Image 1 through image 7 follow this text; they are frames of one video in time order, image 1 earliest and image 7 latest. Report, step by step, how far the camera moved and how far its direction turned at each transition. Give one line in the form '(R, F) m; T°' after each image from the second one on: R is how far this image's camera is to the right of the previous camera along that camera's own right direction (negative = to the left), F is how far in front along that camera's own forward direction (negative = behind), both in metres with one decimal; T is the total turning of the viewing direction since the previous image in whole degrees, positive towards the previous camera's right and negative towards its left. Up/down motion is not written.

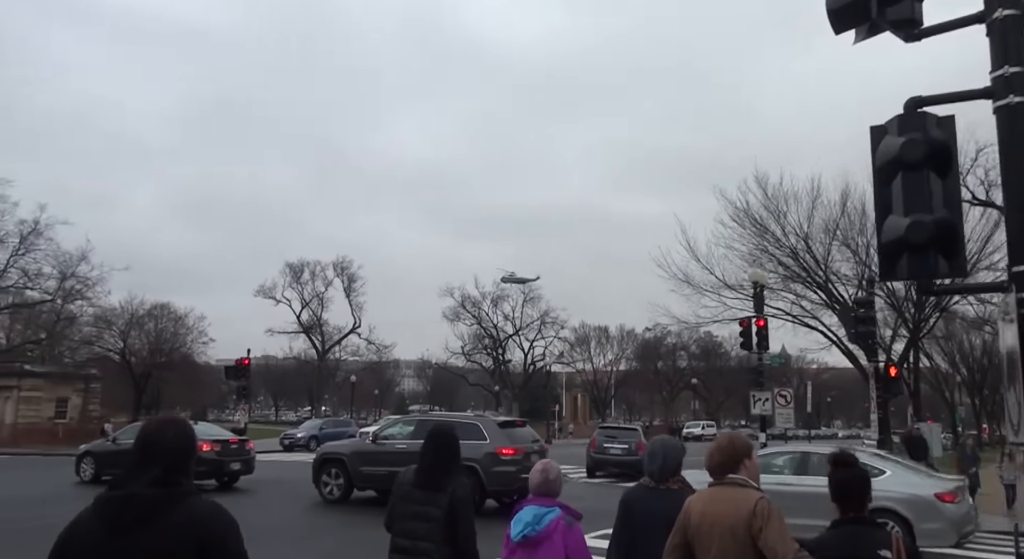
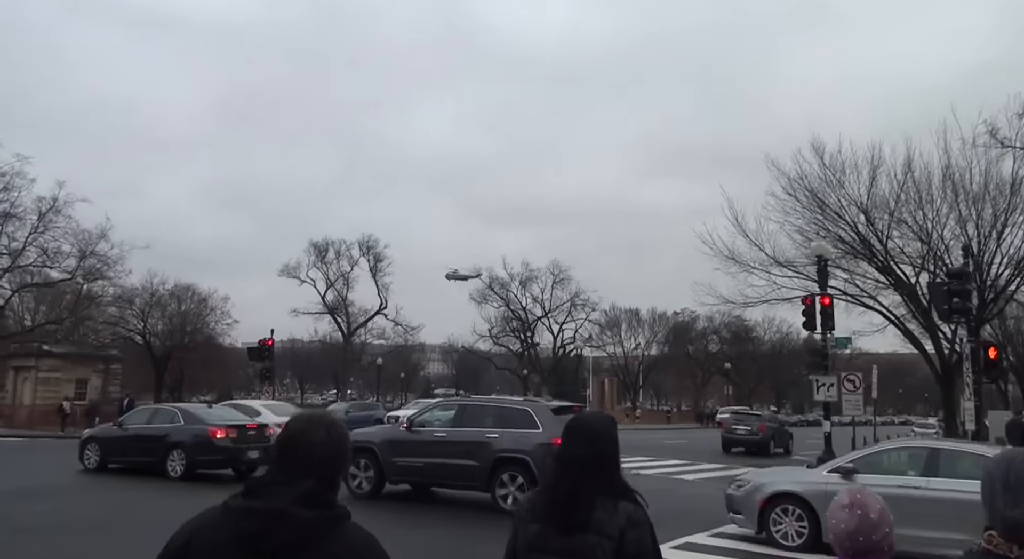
(-0.5, +2.0) m; -2°
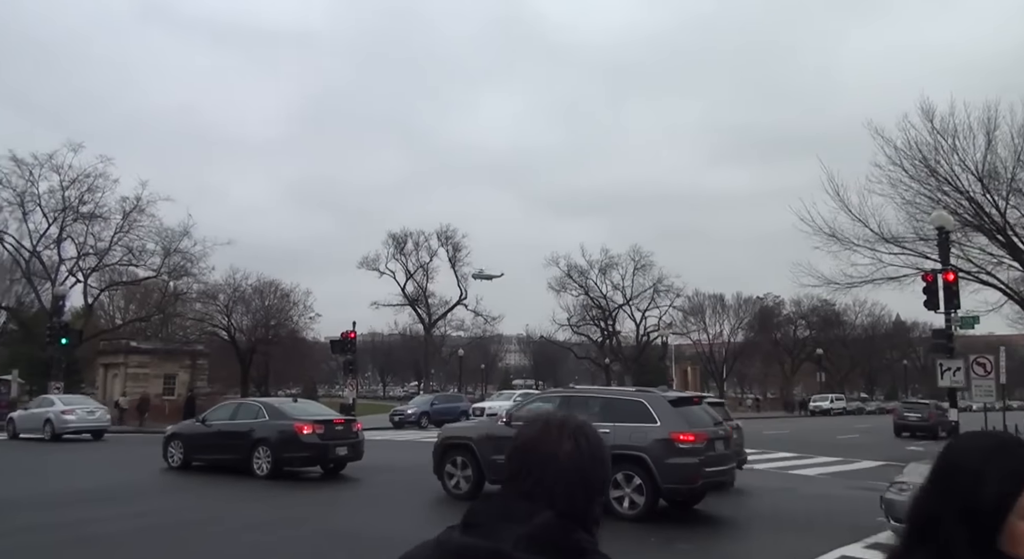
(-0.4, +1.3) m; -5°
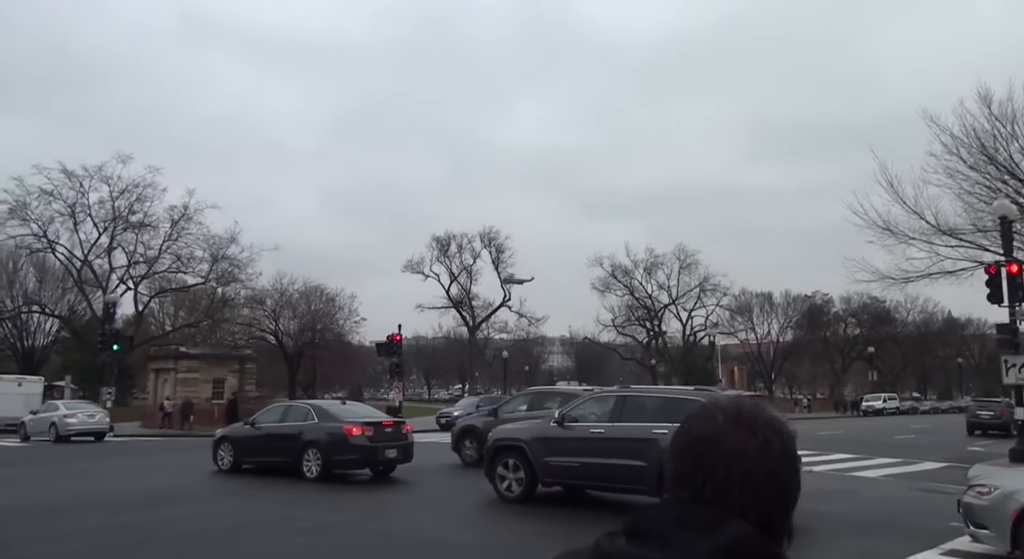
(-0.1, +0.3) m; -3°
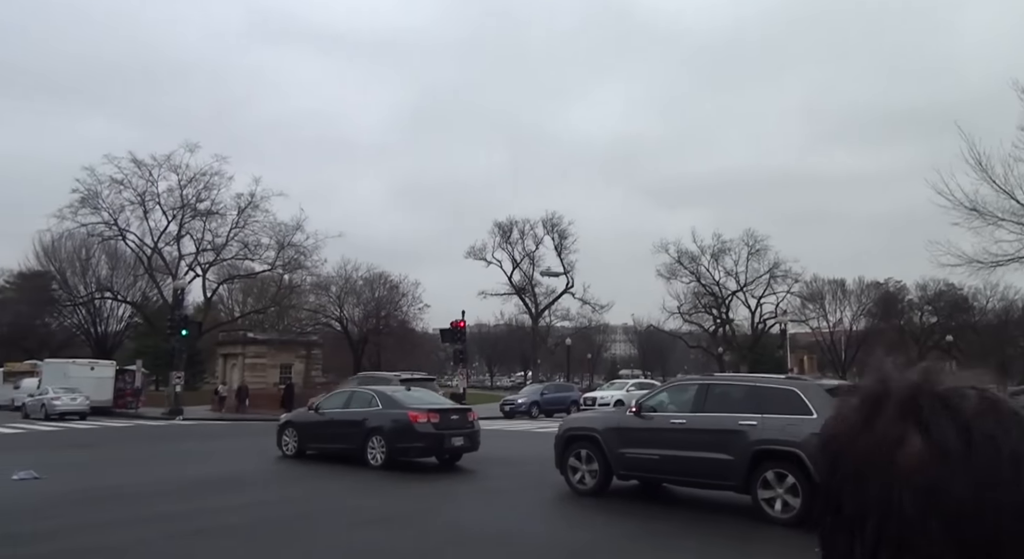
(-0.2, +0.6) m; -4°
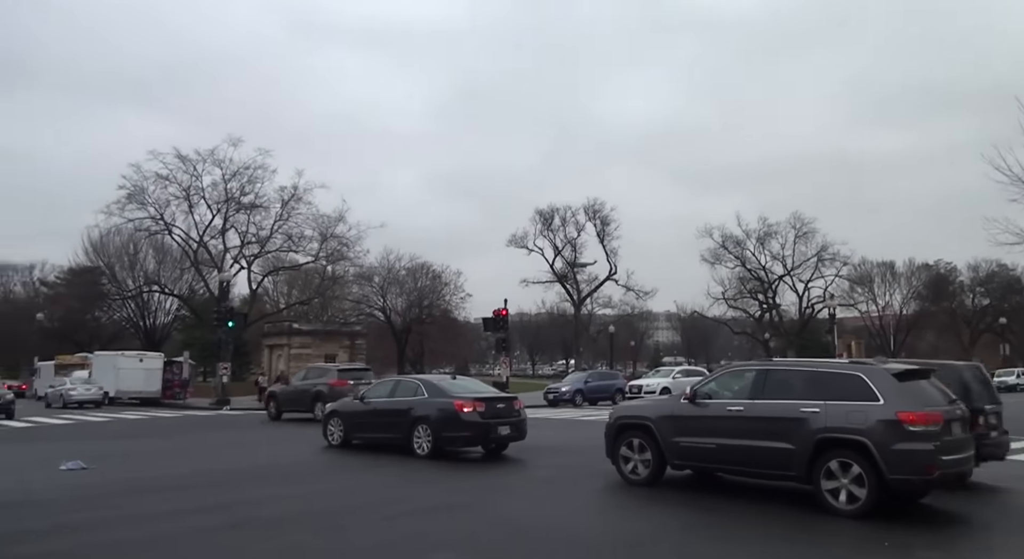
(-0.1, +0.3) m; -3°
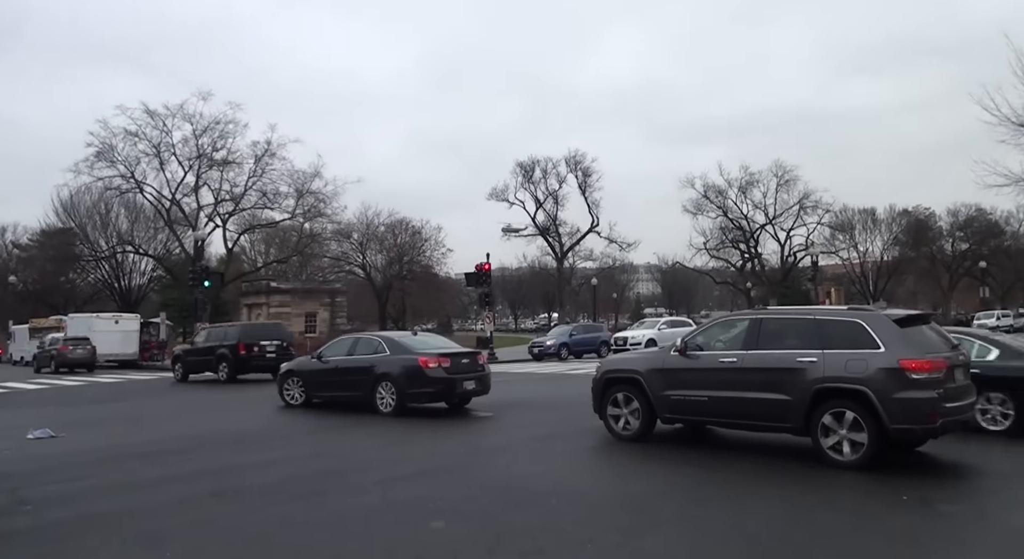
(0.0, +0.5) m; +1°
